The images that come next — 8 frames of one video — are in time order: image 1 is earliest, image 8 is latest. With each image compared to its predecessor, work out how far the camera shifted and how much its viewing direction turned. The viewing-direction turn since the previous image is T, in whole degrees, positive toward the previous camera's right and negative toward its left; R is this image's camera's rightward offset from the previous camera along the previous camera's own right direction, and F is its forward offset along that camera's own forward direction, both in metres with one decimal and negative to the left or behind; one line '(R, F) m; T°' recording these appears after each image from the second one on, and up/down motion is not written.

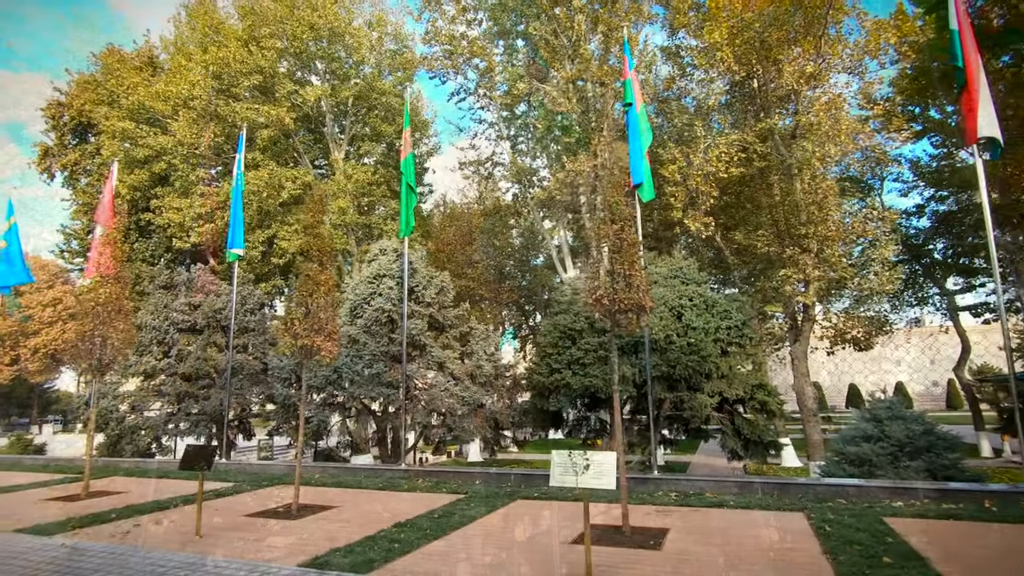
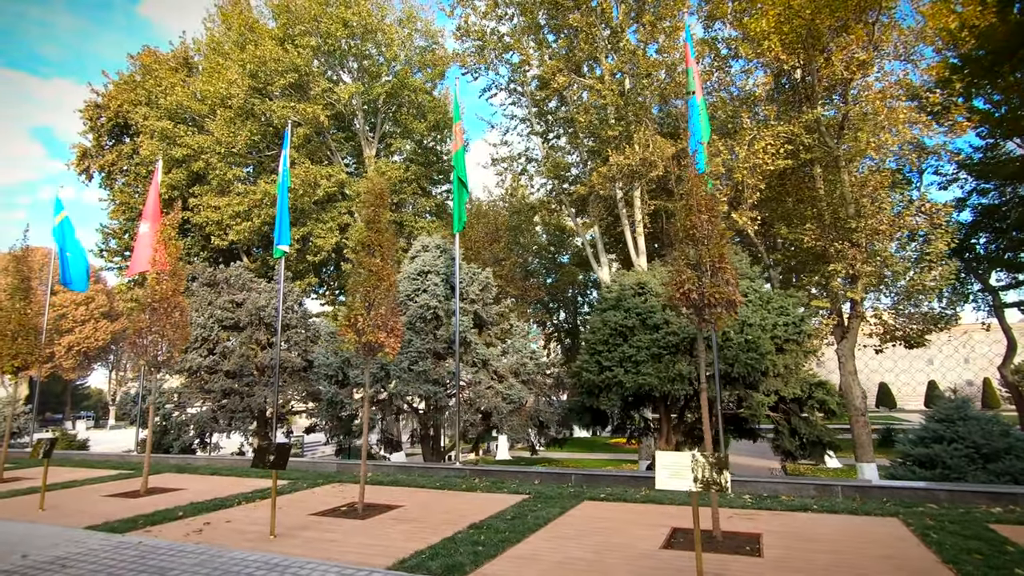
(-0.6, +0.2) m; -2°
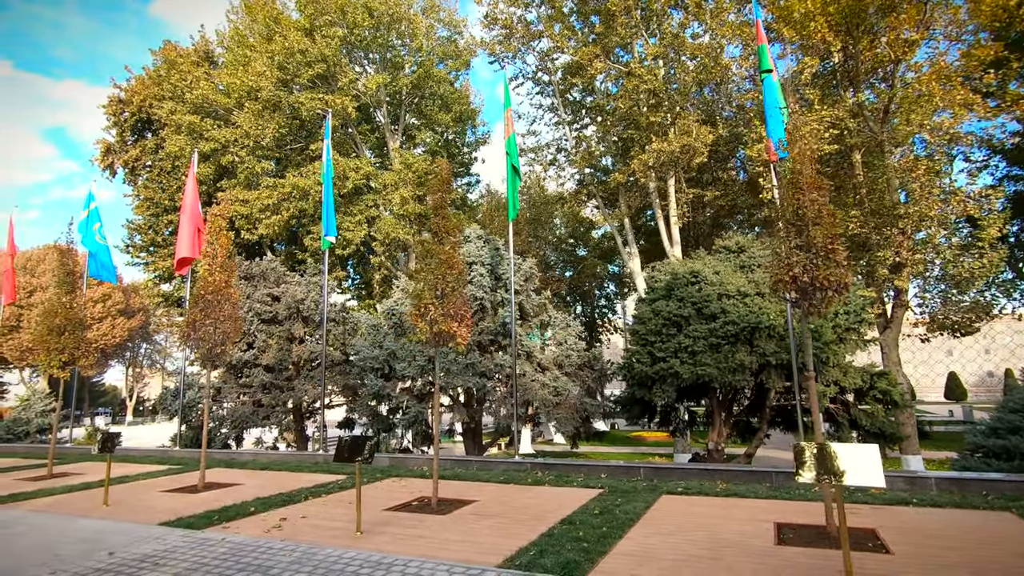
(-0.9, +0.3) m; -1°
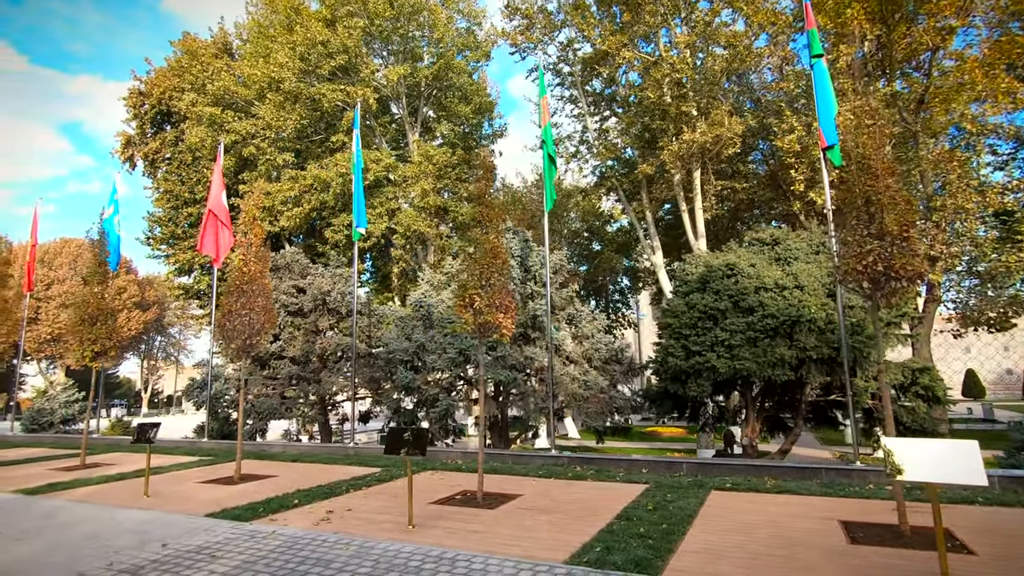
(-0.5, +0.2) m; -1°
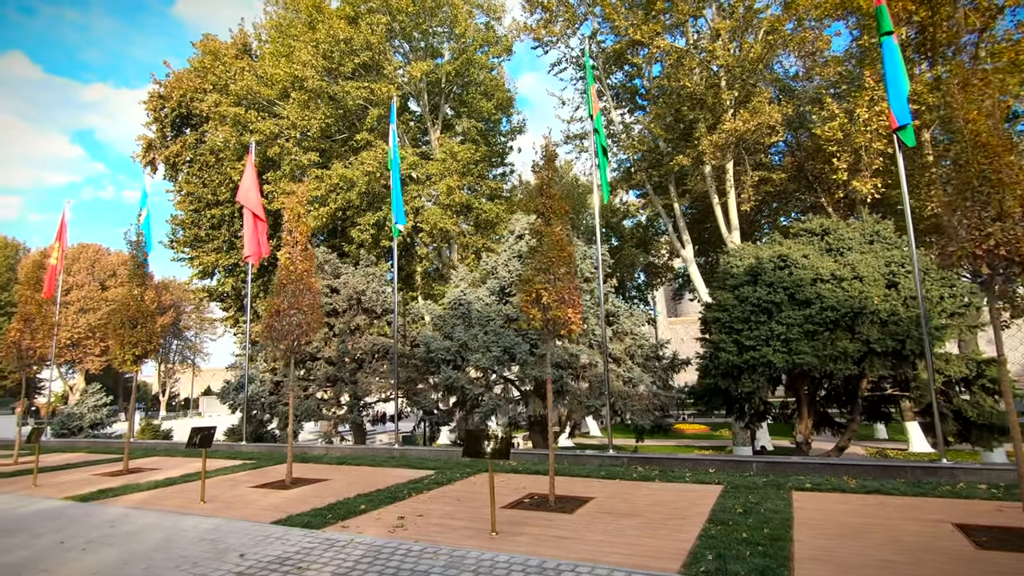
(-0.7, +0.3) m; -1°
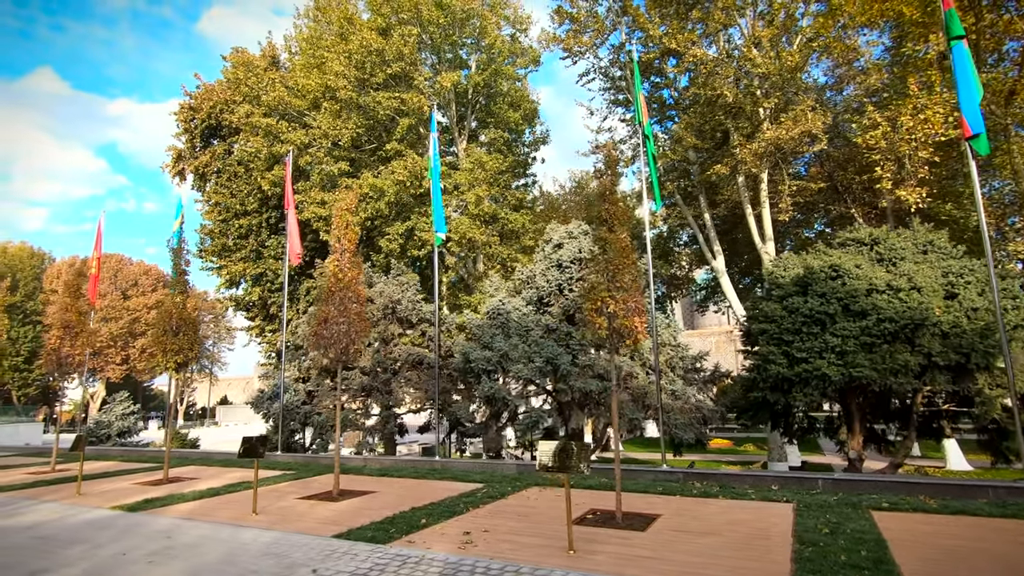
(-0.6, +0.2) m; -1°
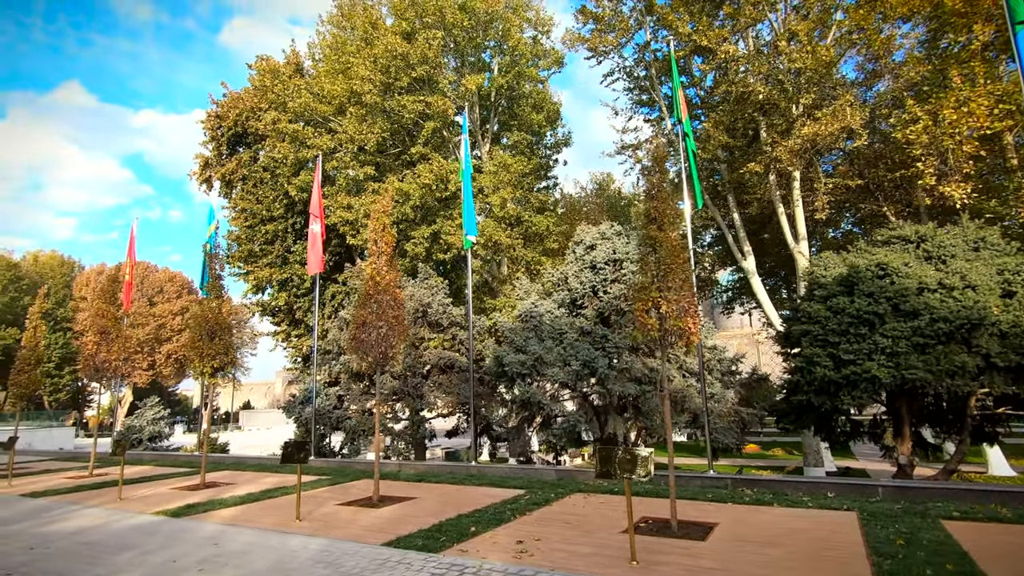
(-0.3, +0.2) m; -2°
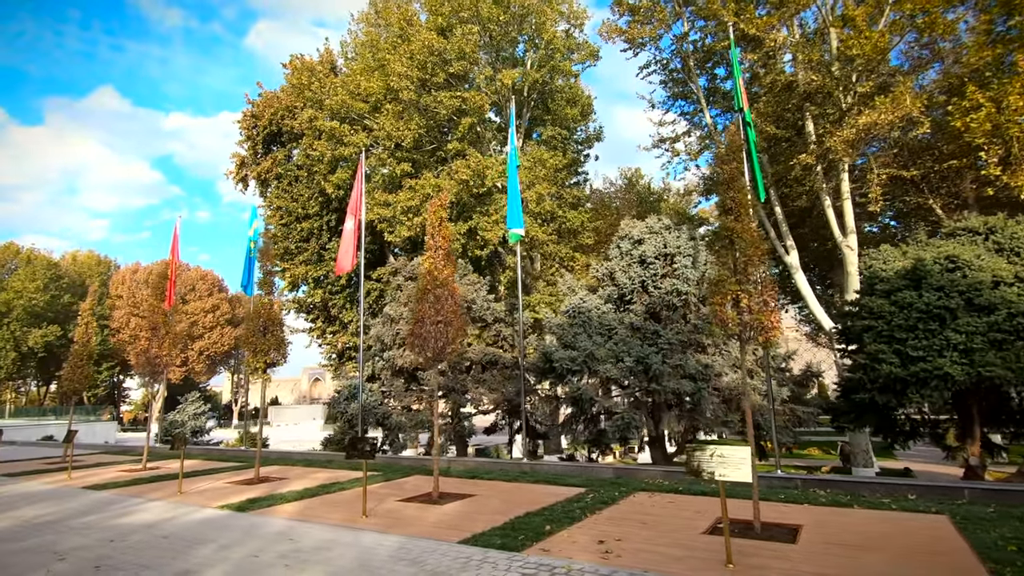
(-0.6, +0.1) m; -2°
